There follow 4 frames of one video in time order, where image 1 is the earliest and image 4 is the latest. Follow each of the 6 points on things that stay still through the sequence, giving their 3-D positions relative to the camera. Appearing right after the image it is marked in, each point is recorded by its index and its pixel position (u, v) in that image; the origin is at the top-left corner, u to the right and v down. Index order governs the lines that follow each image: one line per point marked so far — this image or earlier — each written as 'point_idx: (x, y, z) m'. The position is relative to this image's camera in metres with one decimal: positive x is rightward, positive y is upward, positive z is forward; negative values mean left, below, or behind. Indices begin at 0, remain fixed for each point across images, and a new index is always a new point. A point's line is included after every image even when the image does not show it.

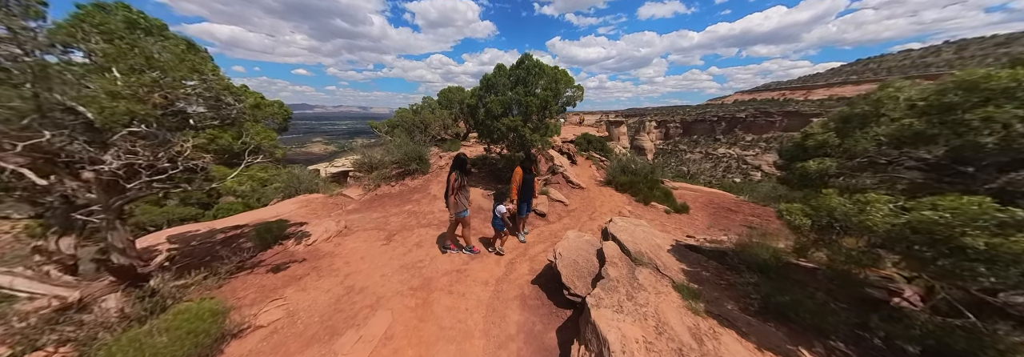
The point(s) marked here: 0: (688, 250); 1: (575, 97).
0: (+2.5, -1.0, +3.0) m
1: (+2.5, +3.2, +8.2) m
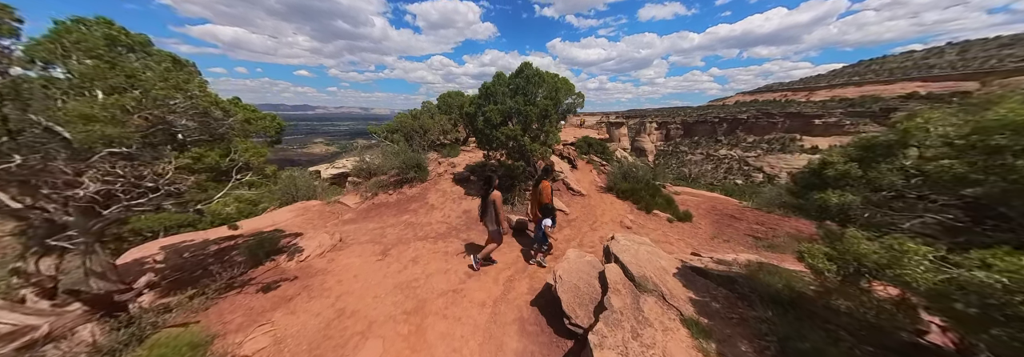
0: (+2.5, -1.3, +2.8) m
1: (+2.5, +2.9, +8.1) m
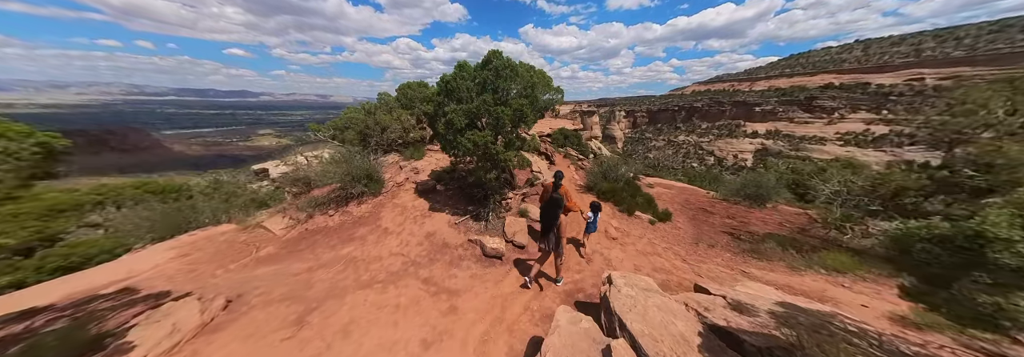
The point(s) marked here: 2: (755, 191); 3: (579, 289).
0: (+2.2, -1.7, +2.1) m
1: (+1.4, +2.7, +7.2) m
2: (+13.7, -0.8, +11.8) m
3: (+1.3, -2.2, +4.1) m
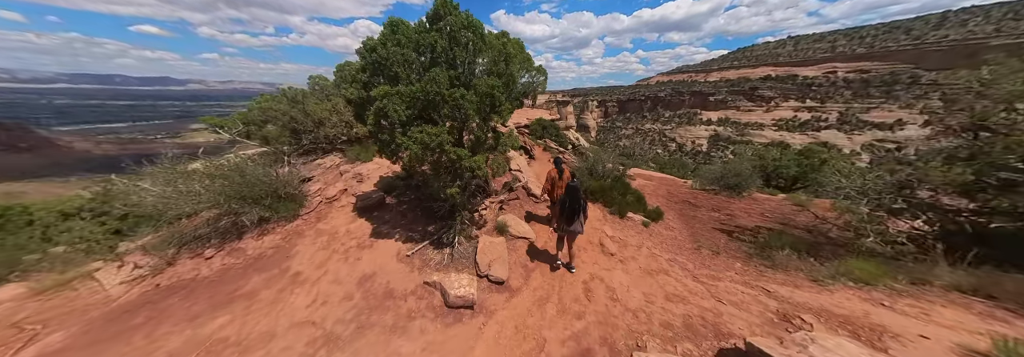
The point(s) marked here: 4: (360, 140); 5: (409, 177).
0: (+2.0, -2.0, +1.0) m
1: (+0.6, +2.6, +5.7) m
2: (+12.4, -0.1, +11.8) m
3: (+1.0, -2.4, +2.9) m
4: (-6.2, +1.6, +8.5) m
5: (-2.9, 0.0, +5.7) m
